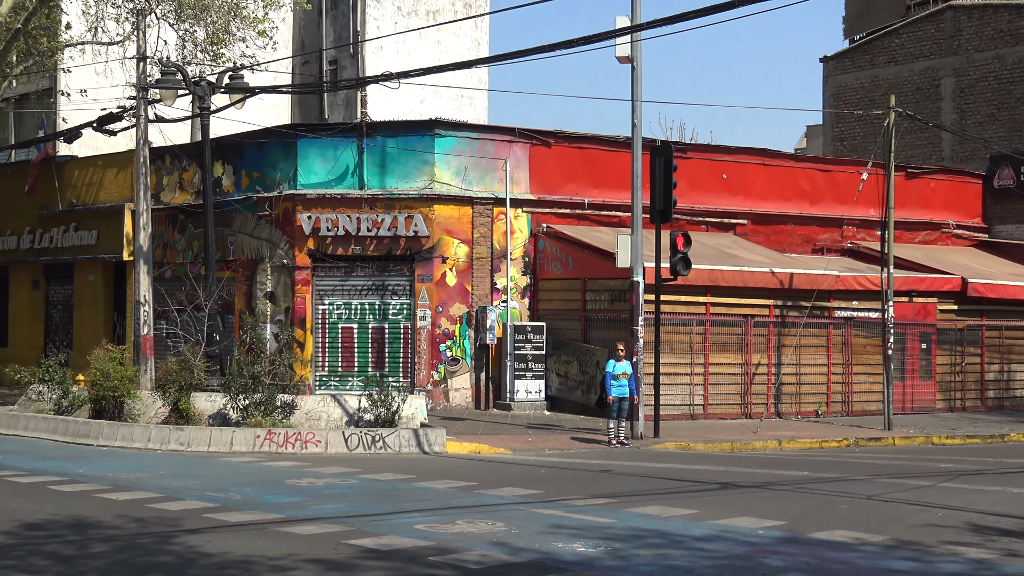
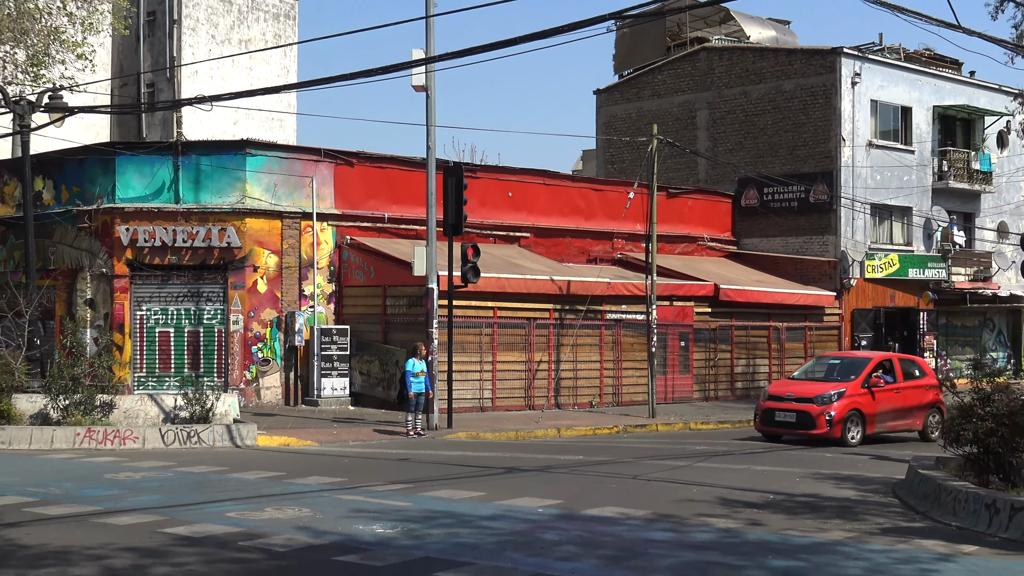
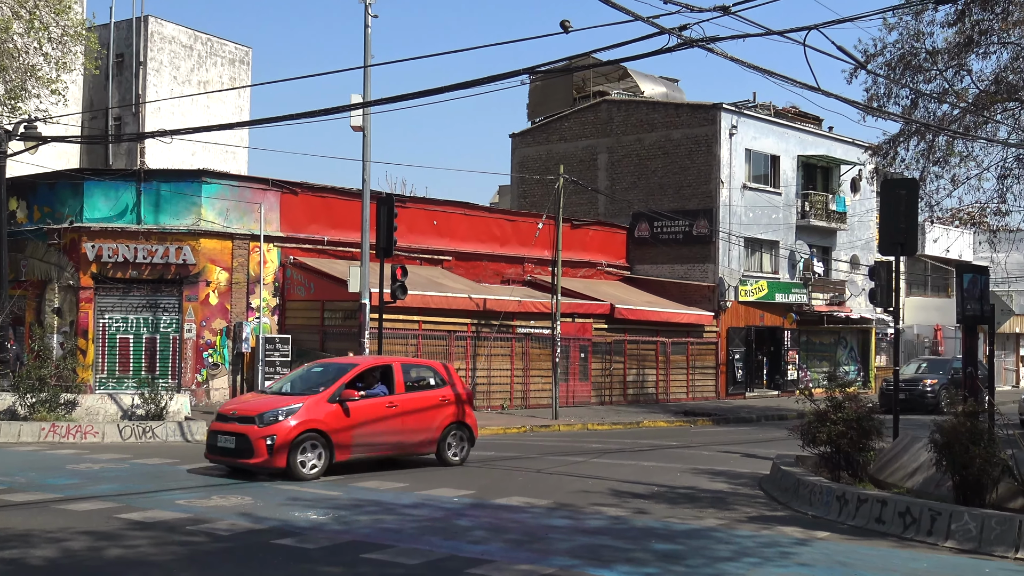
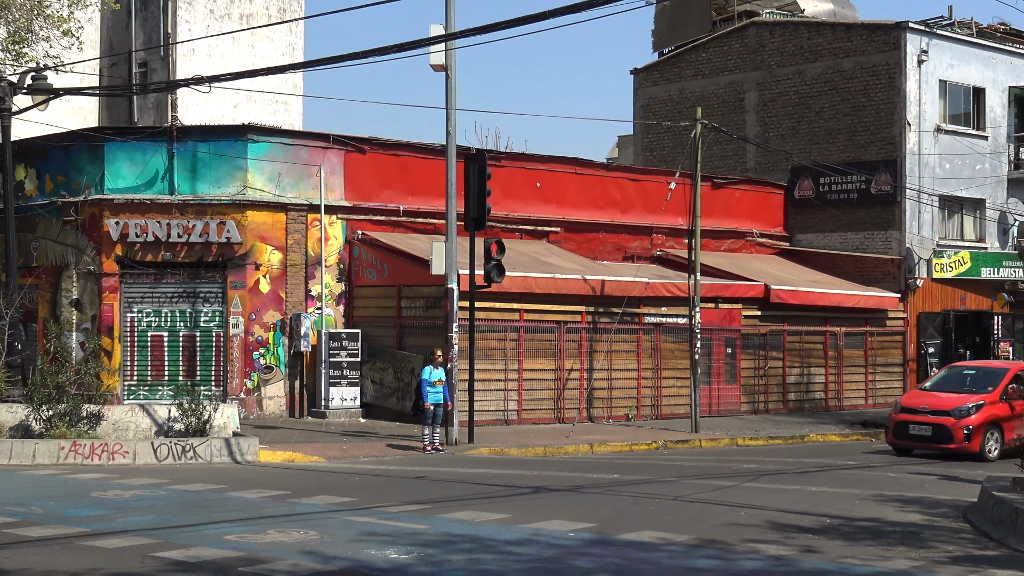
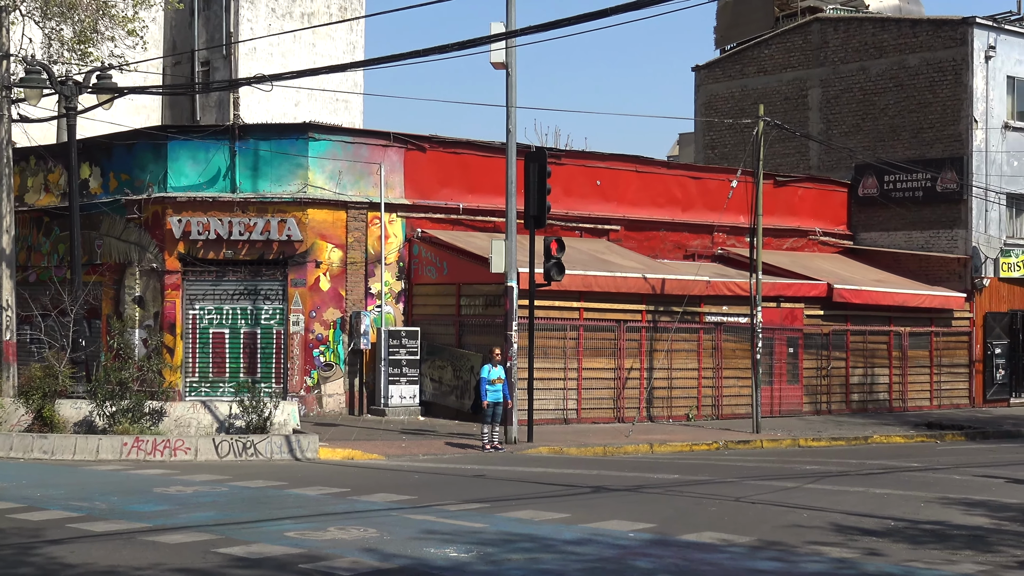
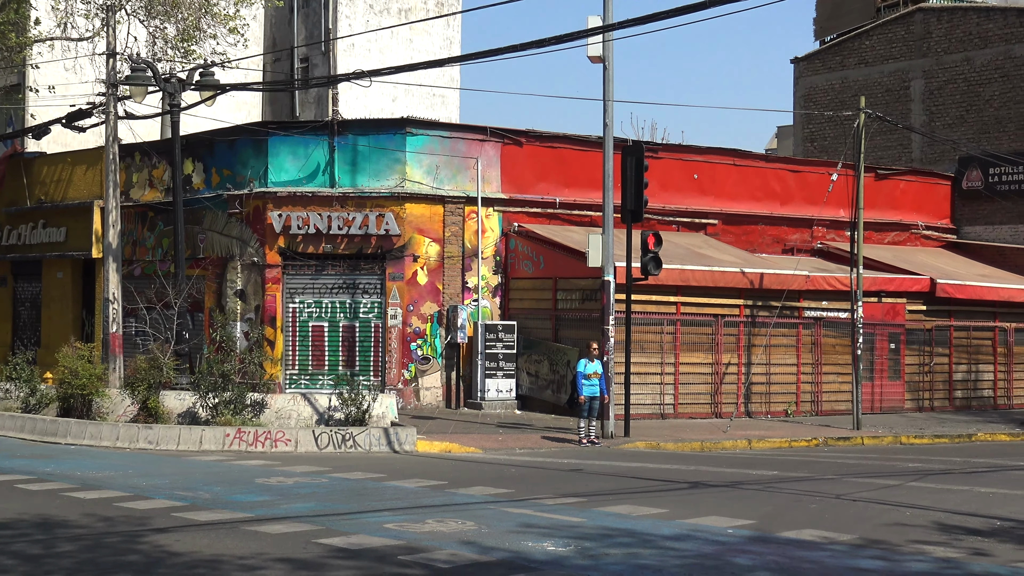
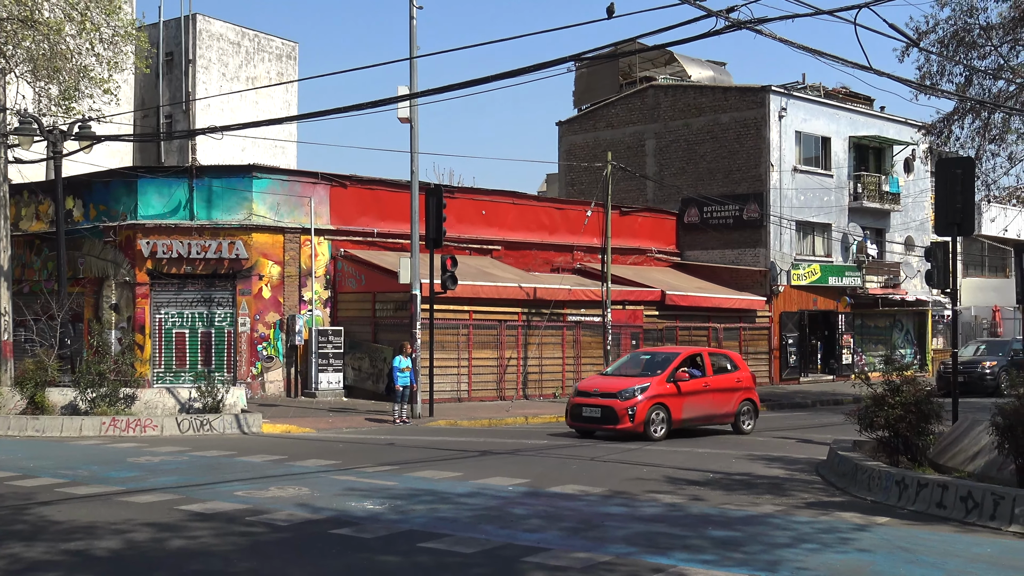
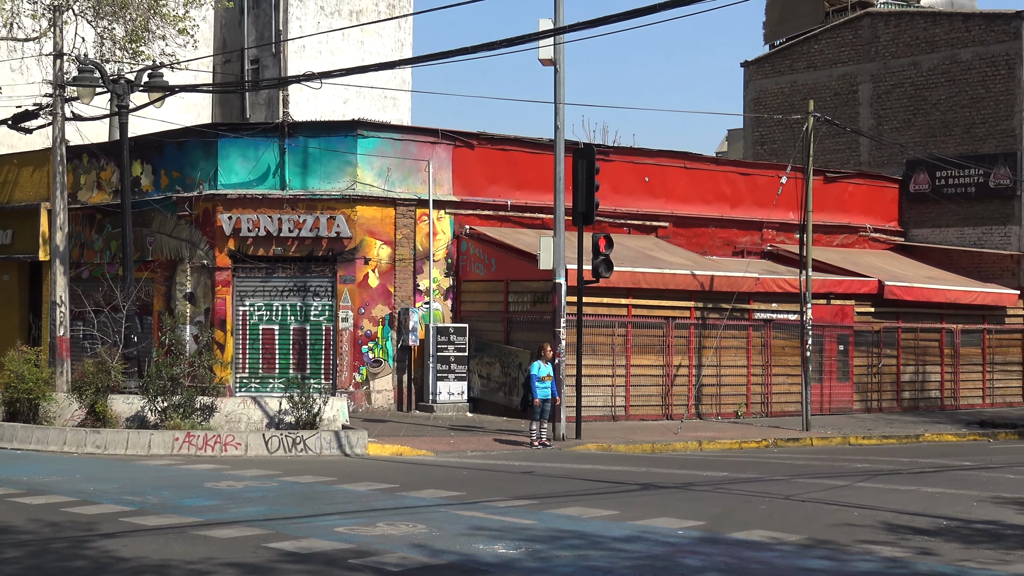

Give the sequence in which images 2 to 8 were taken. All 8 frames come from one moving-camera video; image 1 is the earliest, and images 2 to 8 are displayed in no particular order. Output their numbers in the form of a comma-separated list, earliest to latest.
6, 8, 5, 4, 2, 7, 3
